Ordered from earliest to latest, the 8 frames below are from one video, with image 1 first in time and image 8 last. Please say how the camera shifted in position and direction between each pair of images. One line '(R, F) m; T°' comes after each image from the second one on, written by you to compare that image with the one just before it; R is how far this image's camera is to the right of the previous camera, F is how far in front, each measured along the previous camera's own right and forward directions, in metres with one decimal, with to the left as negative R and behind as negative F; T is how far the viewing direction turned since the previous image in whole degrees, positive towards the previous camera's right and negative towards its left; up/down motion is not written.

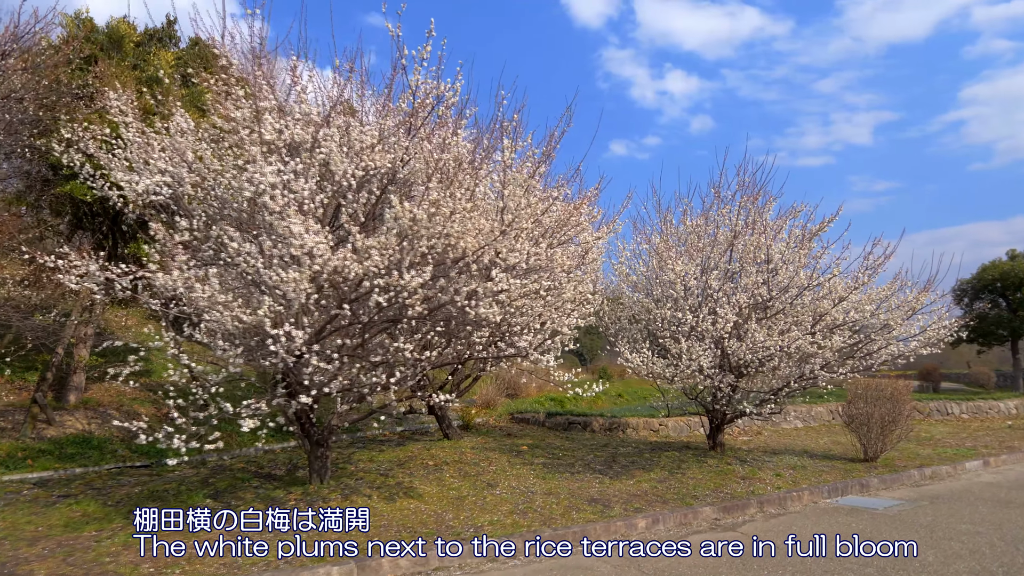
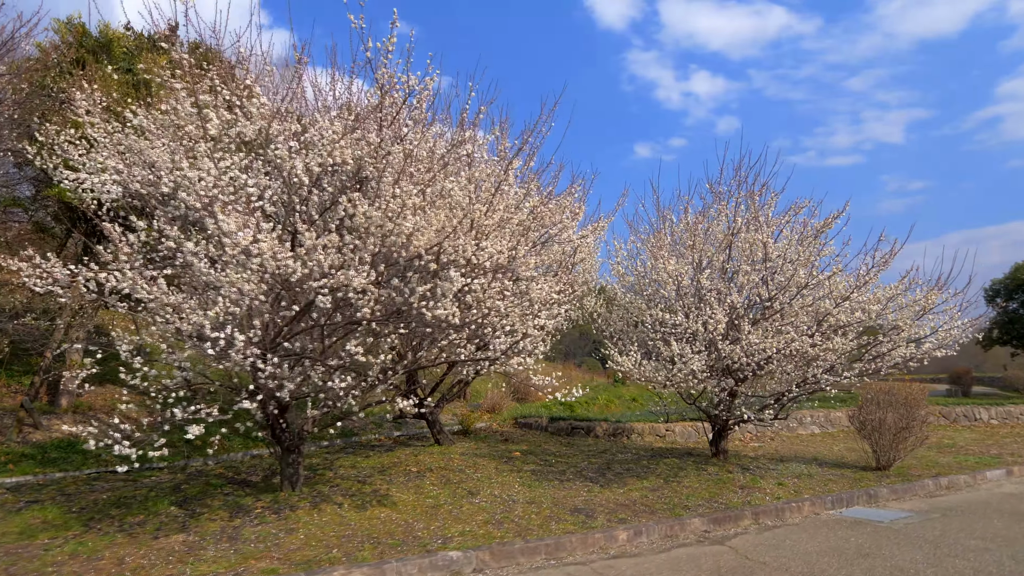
(+0.6, +0.3) m; -2°
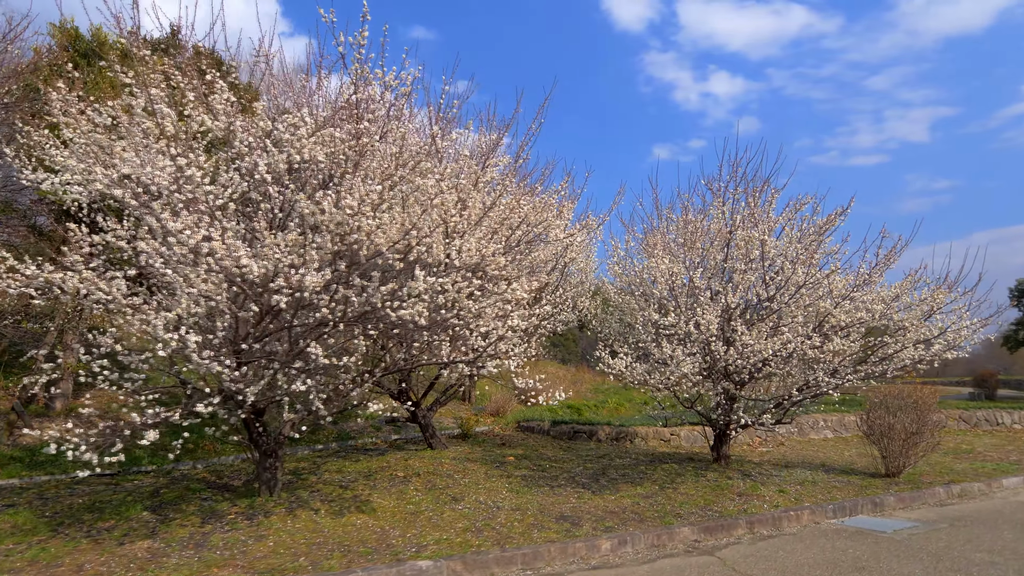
(+0.4, +0.2) m; -2°
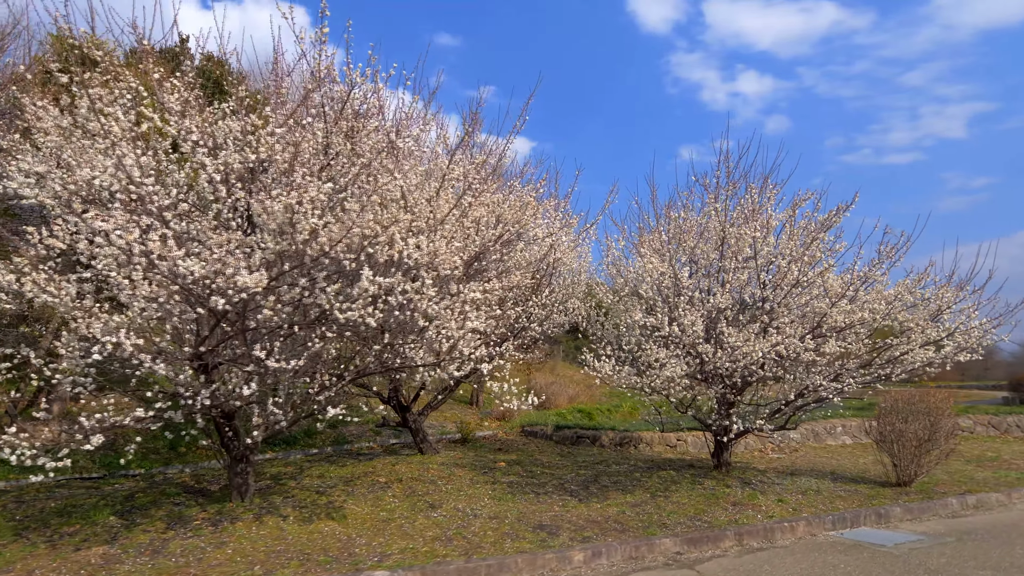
(+0.6, +0.3) m; -3°
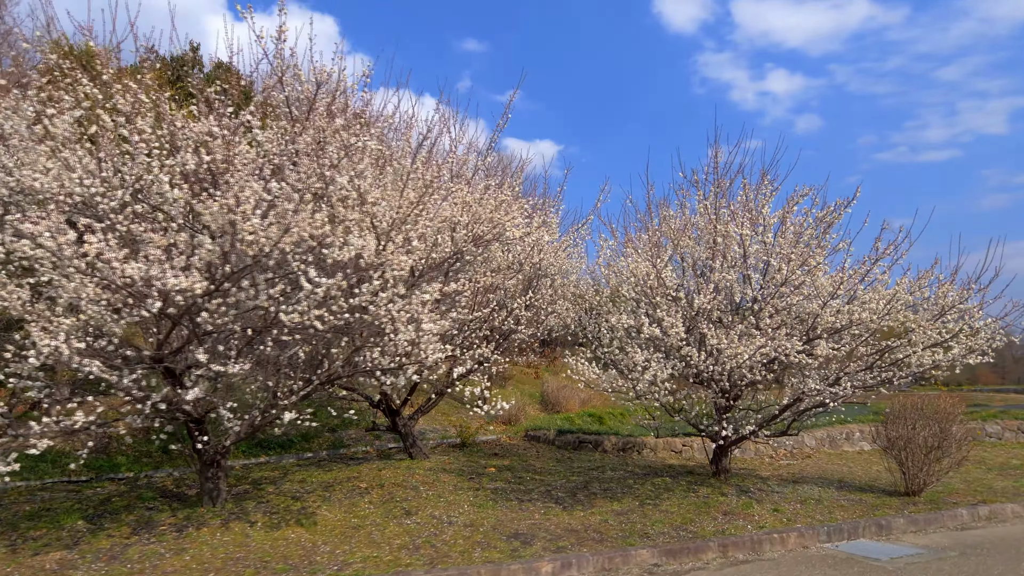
(+0.6, +0.2) m; -3°
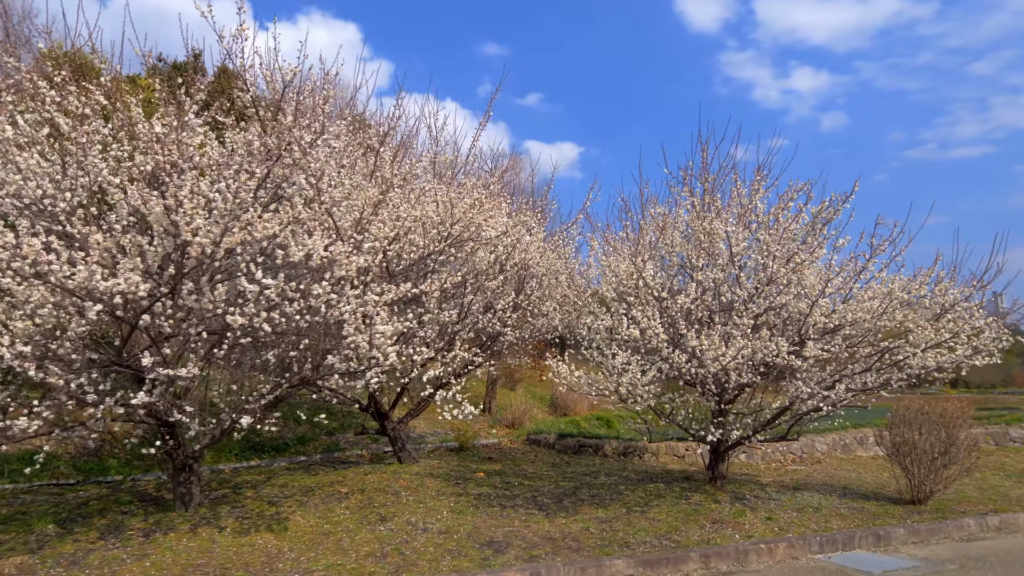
(+0.5, +0.2) m; -2°
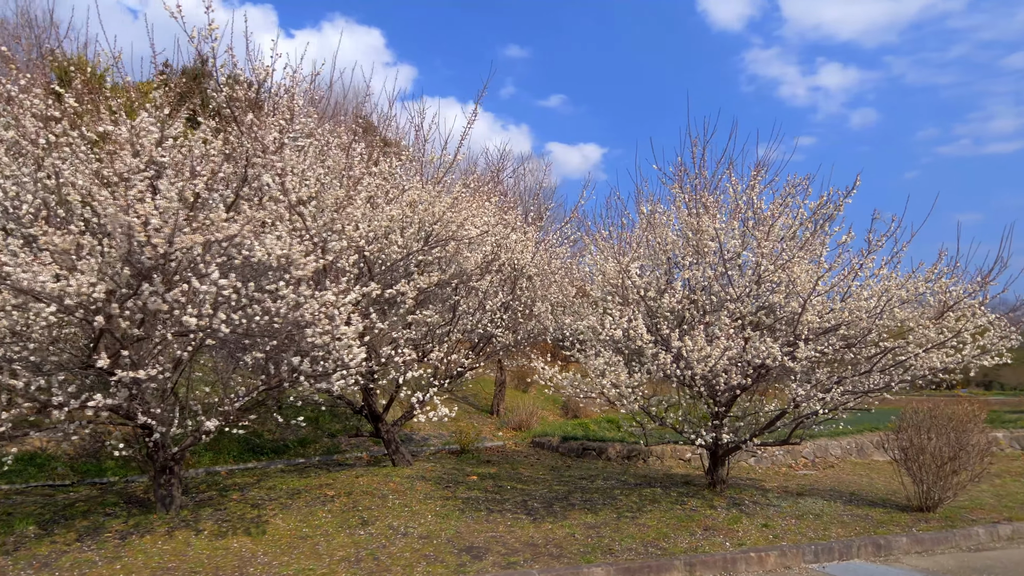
(+0.5, +0.2) m; -2°
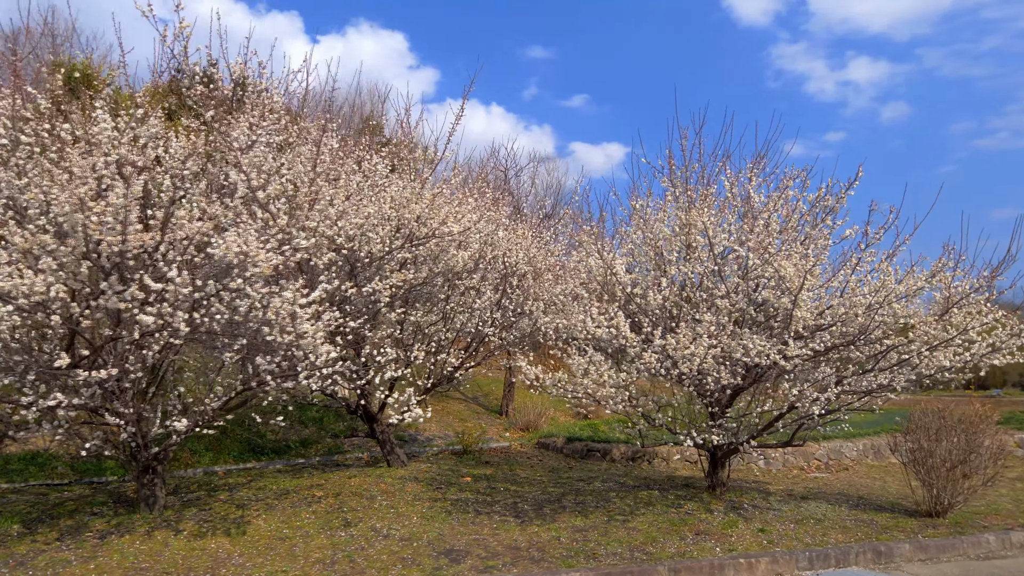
(+0.5, +0.2) m; -2°
